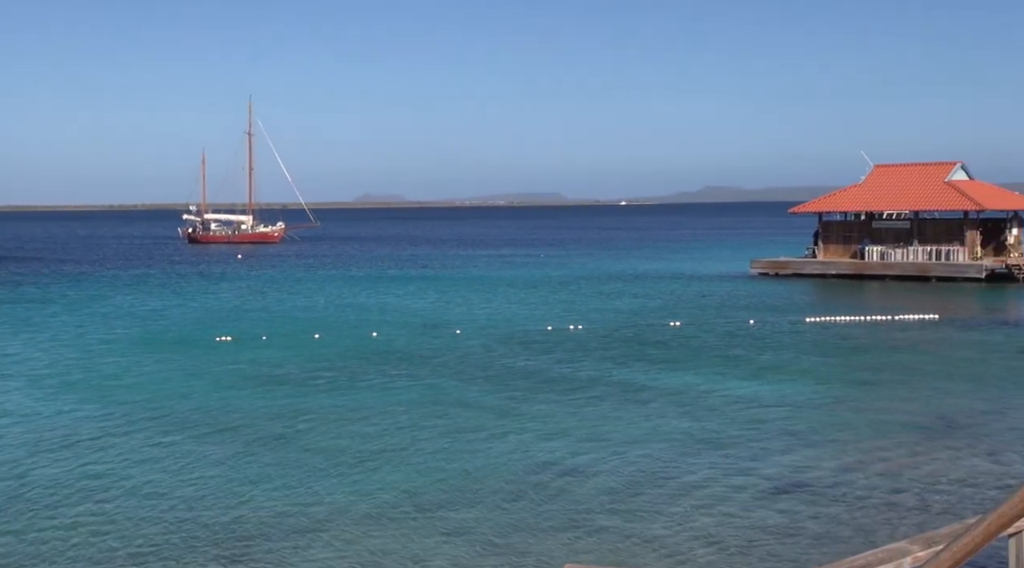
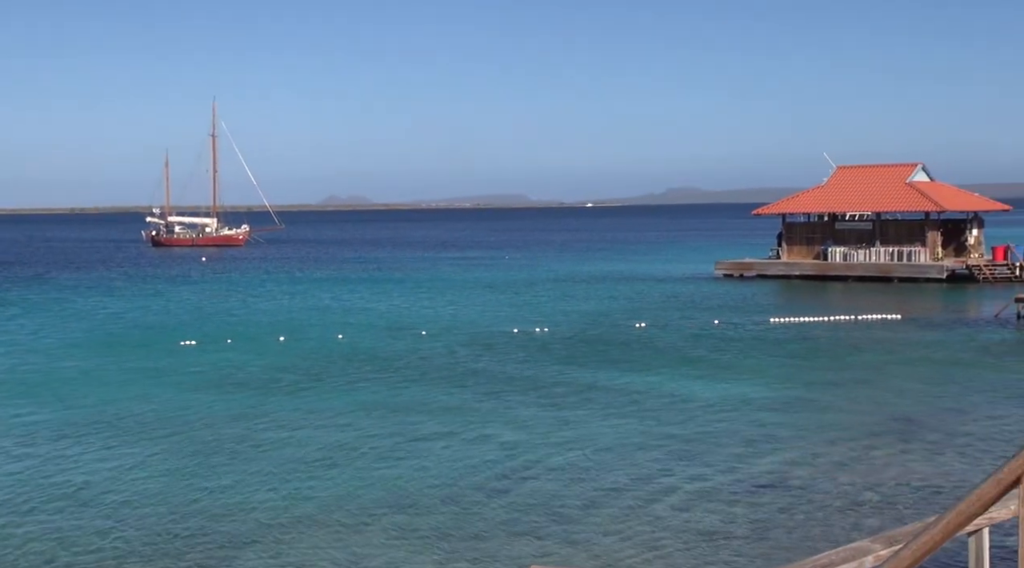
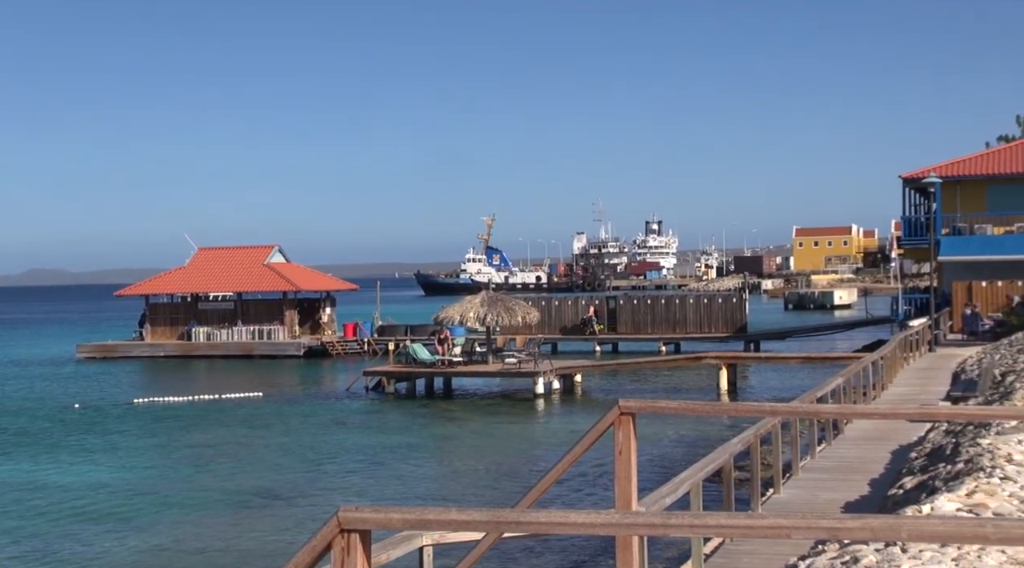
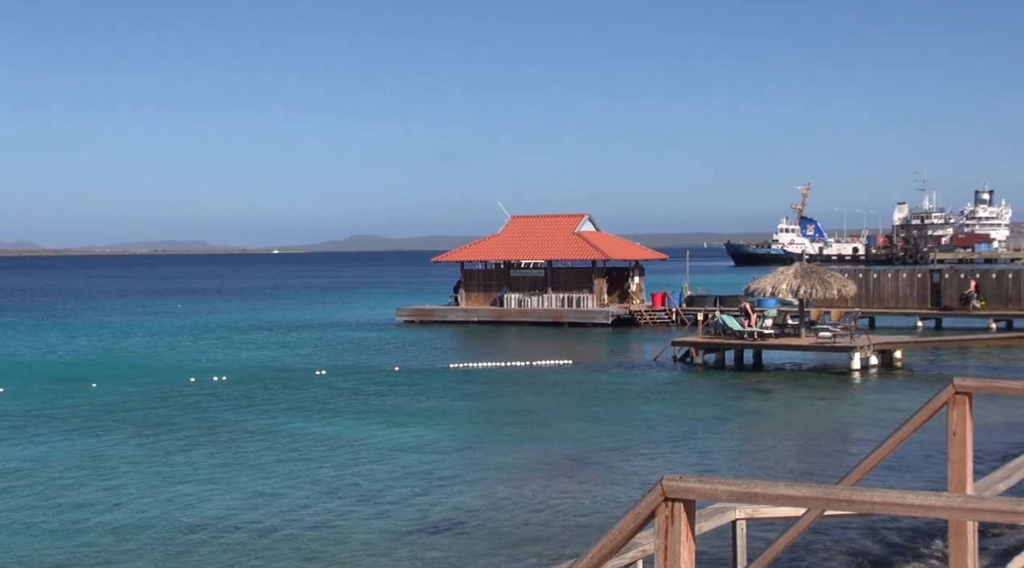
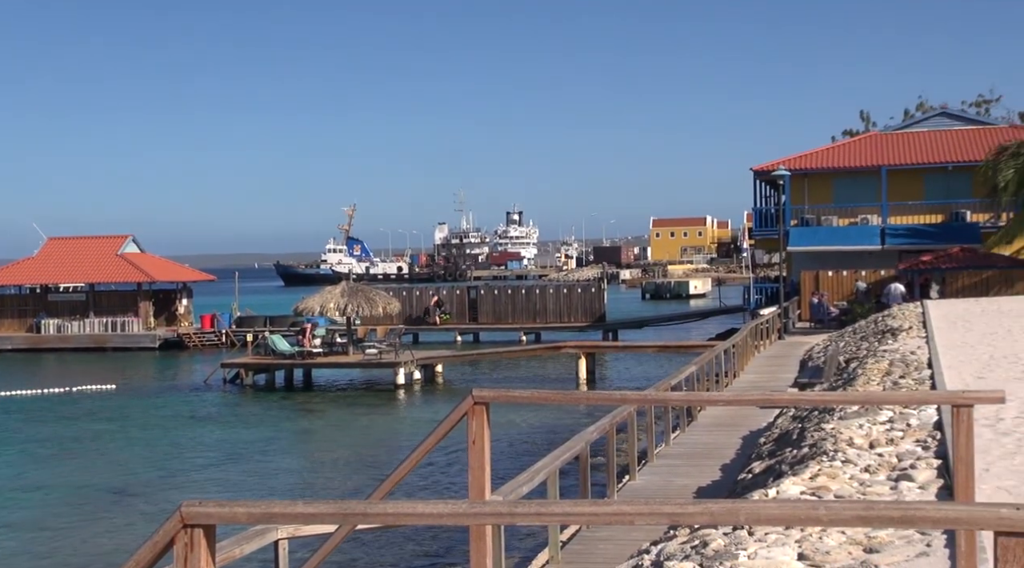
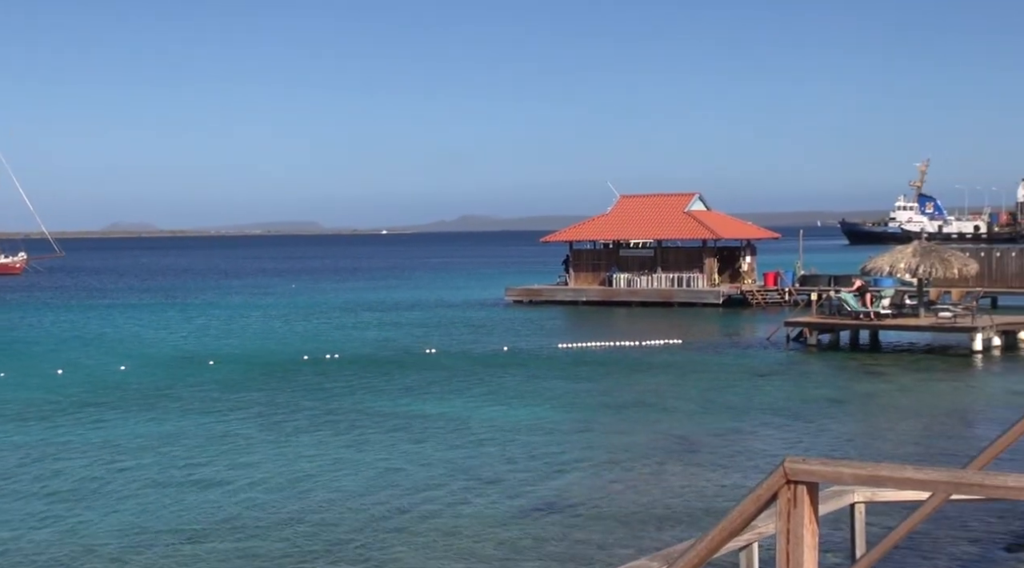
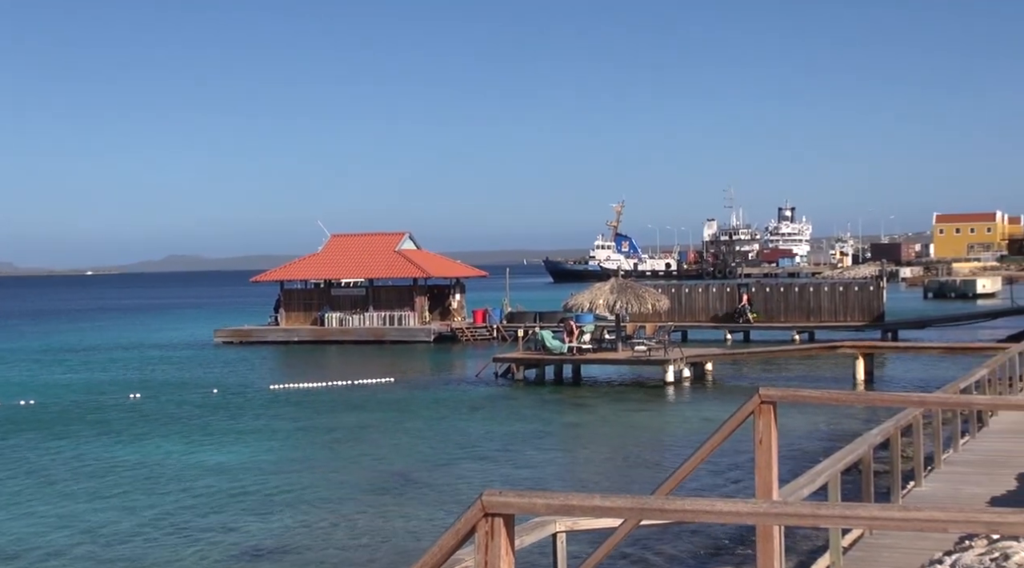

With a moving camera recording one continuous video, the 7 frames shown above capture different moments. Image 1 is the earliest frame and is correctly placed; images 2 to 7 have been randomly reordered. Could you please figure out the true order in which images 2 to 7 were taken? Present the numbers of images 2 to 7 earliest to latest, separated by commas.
2, 6, 4, 7, 3, 5
